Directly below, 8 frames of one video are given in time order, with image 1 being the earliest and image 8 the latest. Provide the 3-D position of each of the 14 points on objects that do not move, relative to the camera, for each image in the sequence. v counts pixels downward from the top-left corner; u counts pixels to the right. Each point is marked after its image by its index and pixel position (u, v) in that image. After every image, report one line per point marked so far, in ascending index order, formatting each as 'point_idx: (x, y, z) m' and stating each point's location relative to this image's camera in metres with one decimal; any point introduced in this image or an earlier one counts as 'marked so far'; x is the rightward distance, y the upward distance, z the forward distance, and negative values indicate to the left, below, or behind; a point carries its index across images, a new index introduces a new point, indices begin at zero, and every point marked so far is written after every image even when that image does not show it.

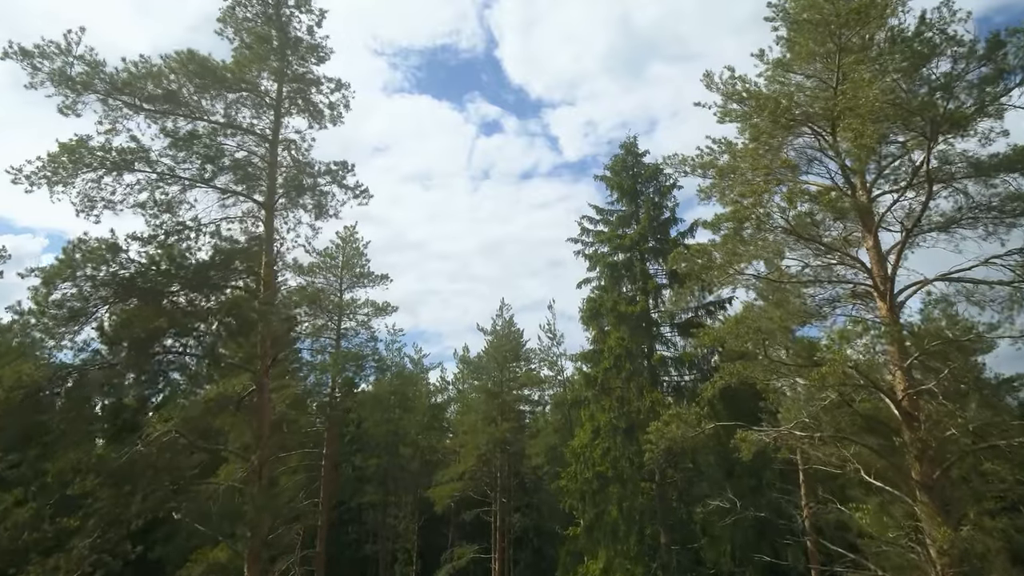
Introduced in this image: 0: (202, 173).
0: (-4.6, +1.7, +10.8) m
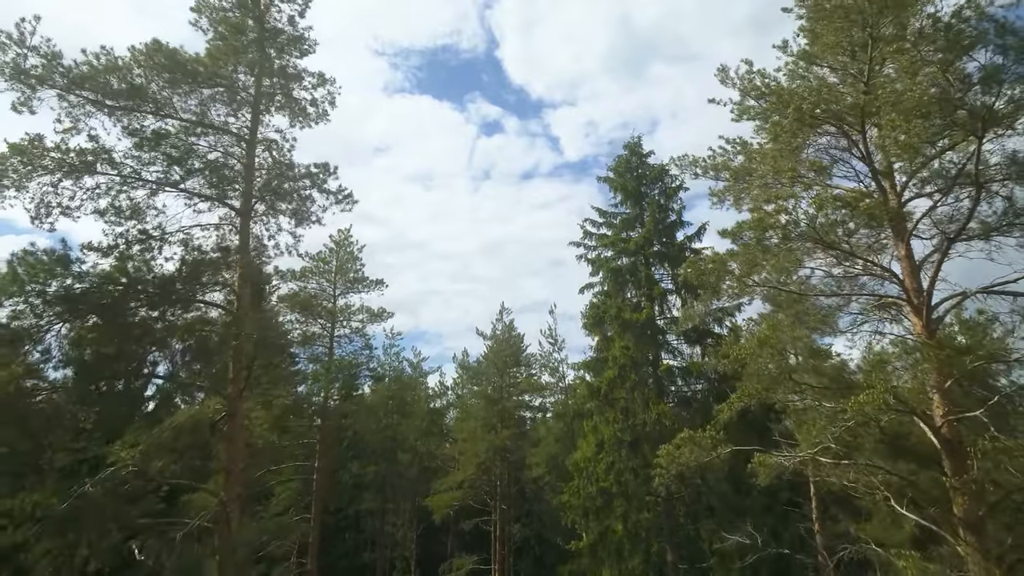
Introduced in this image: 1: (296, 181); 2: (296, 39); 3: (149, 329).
0: (-4.6, +1.5, +9.9) m
1: (-3.1, +1.6, +10.6) m
2: (-3.3, +3.8, +11.1) m
3: (-4.4, -0.5, +8.8) m
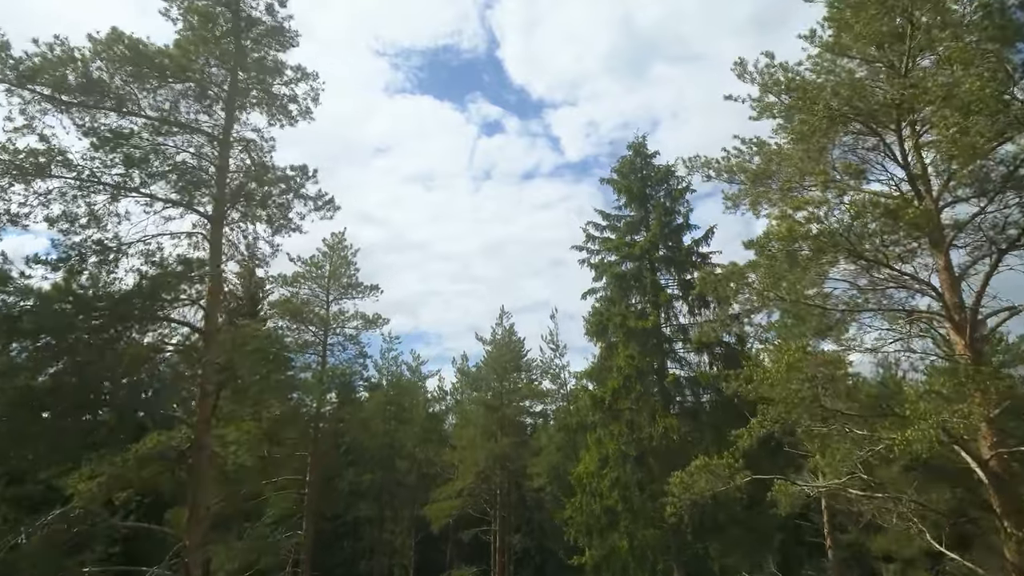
0: (-4.6, +1.3, +8.9) m
1: (-3.2, +1.4, +9.7) m
2: (-3.3, +3.6, +10.2) m
3: (-4.4, -0.7, +7.9) m
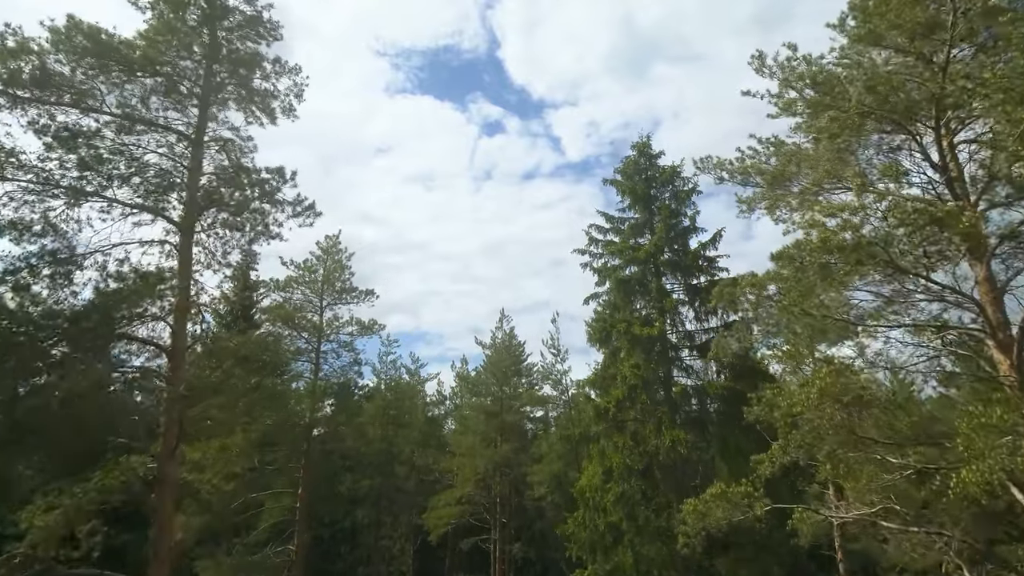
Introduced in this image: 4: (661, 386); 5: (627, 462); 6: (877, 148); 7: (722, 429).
0: (-4.6, +1.2, +8.1) m
1: (-3.2, +1.2, +8.9) m
2: (-3.3, +3.4, +9.4) m
3: (-4.4, -0.8, +7.1) m
4: (+4.0, -2.6, +19.3) m
5: (+3.0, -4.5, +18.8) m
6: (+4.4, +1.7, +8.7) m
7: (+5.4, -3.6, +18.8) m
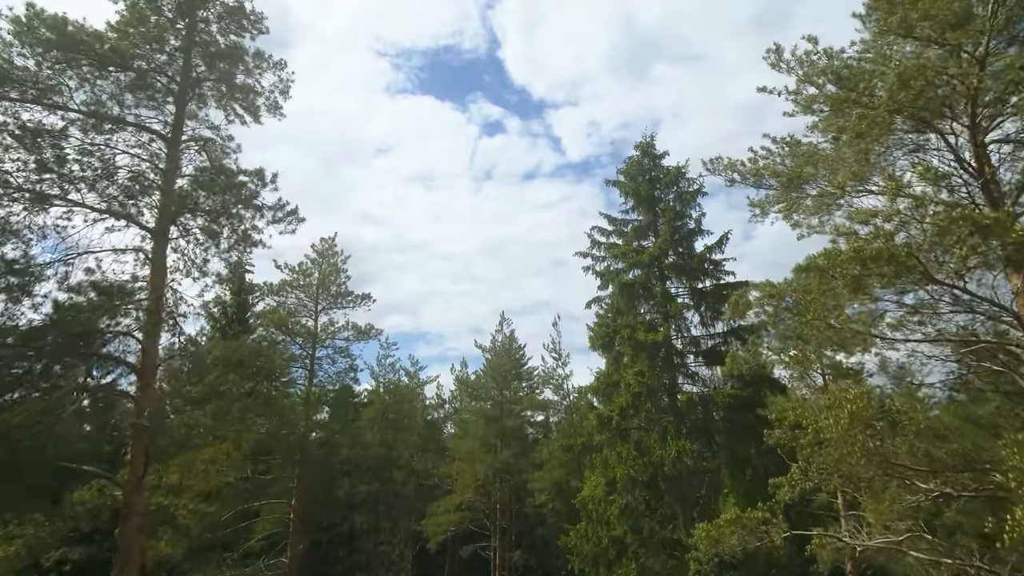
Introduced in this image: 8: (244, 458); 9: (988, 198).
0: (-4.6, +1.0, +7.5) m
1: (-3.2, +1.1, +8.3) m
2: (-3.3, +3.3, +8.8) m
3: (-4.4, -1.0, +6.5) m
4: (+4.0, -2.7, +18.7) m
5: (+3.0, -4.6, +18.2) m
6: (+4.3, +1.6, +8.1) m
7: (+5.4, -3.7, +18.2) m
8: (-7.3, -4.6, +19.8) m
9: (+5.0, +1.0, +7.6) m
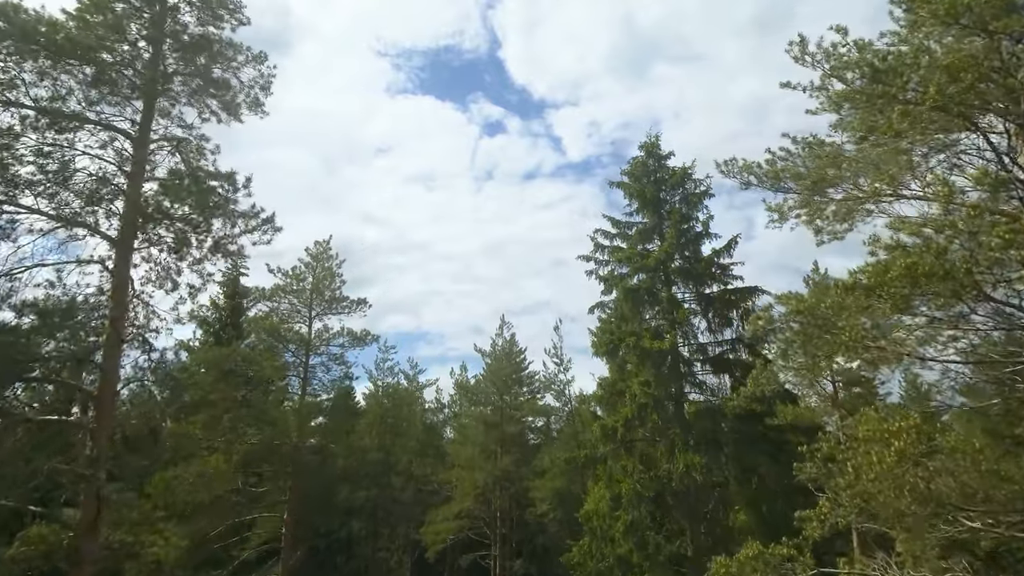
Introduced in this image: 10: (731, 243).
0: (-4.6, +0.9, +6.8) m
1: (-3.2, +0.9, +7.6) m
2: (-3.3, +3.2, +8.0) m
3: (-4.4, -1.1, +5.8) m
4: (+4.0, -2.9, +18.0) m
5: (+3.0, -4.8, +17.4) m
6: (+4.4, +1.4, +7.3) m
7: (+5.4, -3.9, +17.5) m
8: (-7.2, -4.8, +19.1) m
9: (+5.0, +0.8, +6.9) m
10: (+5.9, +1.2, +19.6) m
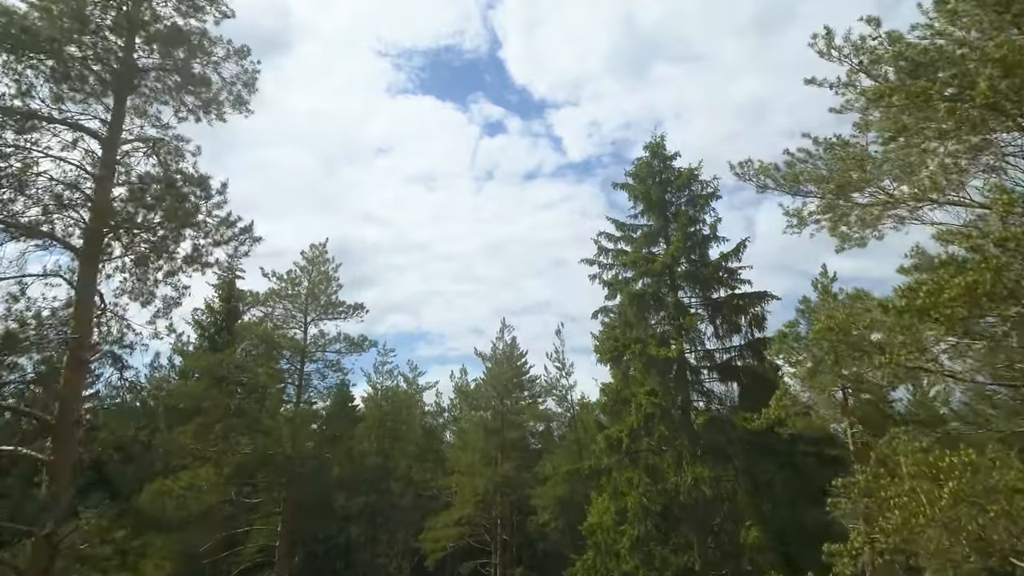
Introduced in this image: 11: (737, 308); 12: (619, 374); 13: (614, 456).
0: (-4.6, +0.8, +6.2) m
1: (-3.1, +0.8, +6.9) m
2: (-3.3, +3.0, +7.4) m
3: (-4.4, -1.2, +5.2) m
4: (+4.0, -3.0, +17.4) m
5: (+3.0, -4.9, +16.8) m
6: (+4.4, +1.3, +6.7) m
7: (+5.5, -4.0, +16.8) m
8: (-7.2, -4.9, +18.4) m
9: (+5.0, +0.7, +6.3) m
10: (+5.9, +1.1, +19.0) m
11: (+6.0, -0.5, +19.4) m
12: (+2.8, -2.2, +19.0) m
13: (+2.5, -4.1, +17.9) m
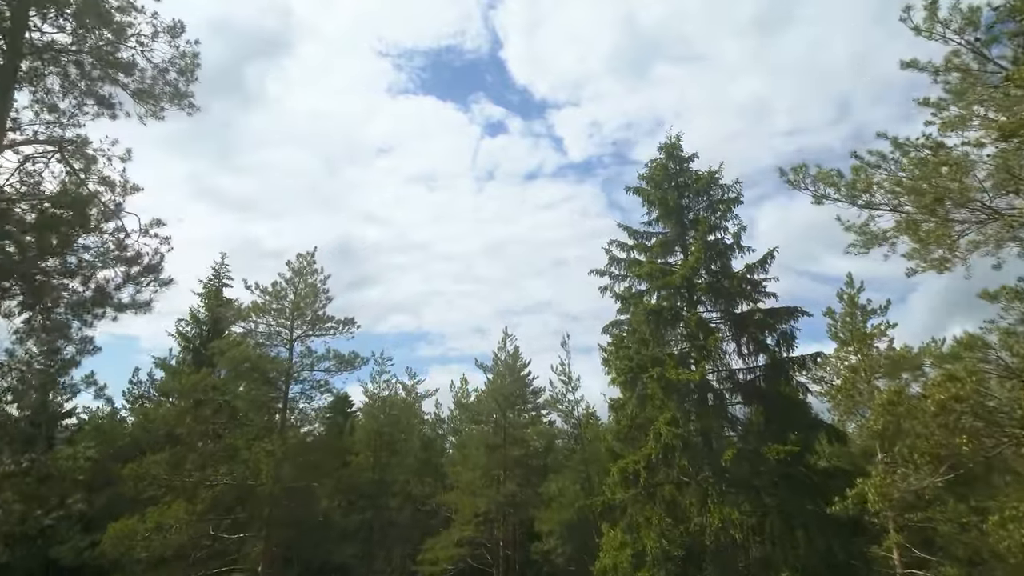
0: (-4.5, +0.4, +4.4) m
1: (-3.1, +0.5, +5.2) m
2: (-3.2, +2.7, +5.7) m
3: (-4.3, -1.6, +3.4) m
4: (+4.1, -3.4, +15.6) m
5: (+3.1, -5.3, +15.1) m
6: (+4.5, +0.9, +5.0) m
7: (+5.6, -4.4, +15.1) m
8: (-7.1, -5.3, +16.7) m
9: (+5.1, +0.3, +4.5) m
10: (+6.0, +0.7, +17.3) m
11: (+6.1, -0.9, +17.7) m
12: (+2.9, -2.6, +17.3) m
13: (+2.6, -4.5, +16.2) m
